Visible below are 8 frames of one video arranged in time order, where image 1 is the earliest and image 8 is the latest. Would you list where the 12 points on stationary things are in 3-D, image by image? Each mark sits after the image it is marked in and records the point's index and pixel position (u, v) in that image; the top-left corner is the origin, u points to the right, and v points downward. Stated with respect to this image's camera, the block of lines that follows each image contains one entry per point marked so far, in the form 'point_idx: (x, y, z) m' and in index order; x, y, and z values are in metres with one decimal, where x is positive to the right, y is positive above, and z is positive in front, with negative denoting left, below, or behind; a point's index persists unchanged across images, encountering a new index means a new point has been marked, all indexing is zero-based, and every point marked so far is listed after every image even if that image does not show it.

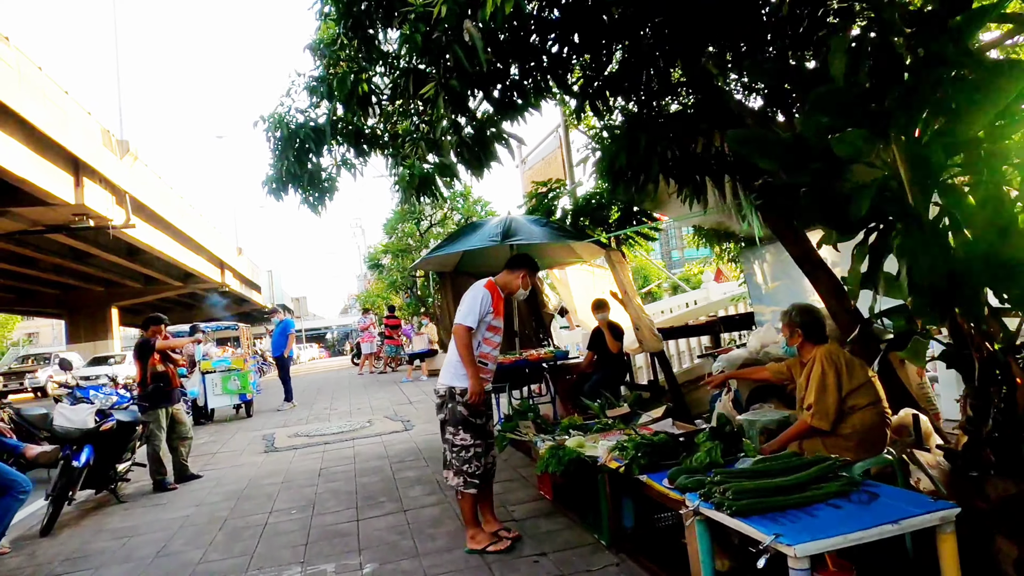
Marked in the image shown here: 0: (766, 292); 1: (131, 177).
0: (+2.0, 0.0, +5.3) m
1: (-11.3, +3.2, +19.7) m
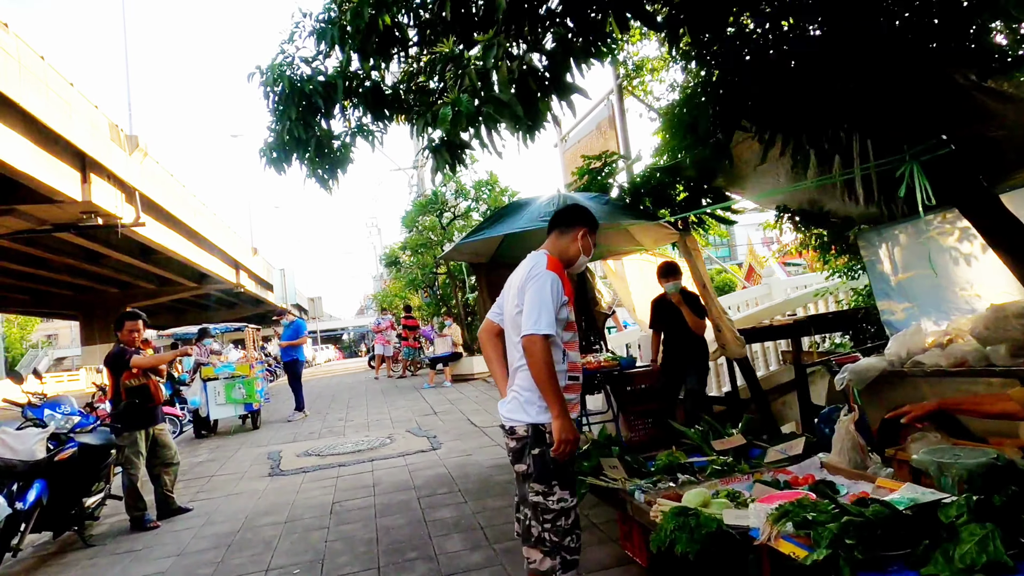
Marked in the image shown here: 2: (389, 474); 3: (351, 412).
0: (+2.4, 0.0, +4.1) m
1: (-10.6, +3.2, +18.9) m
2: (-1.0, -1.5, +5.4) m
3: (-2.4, -1.9, +9.8) m
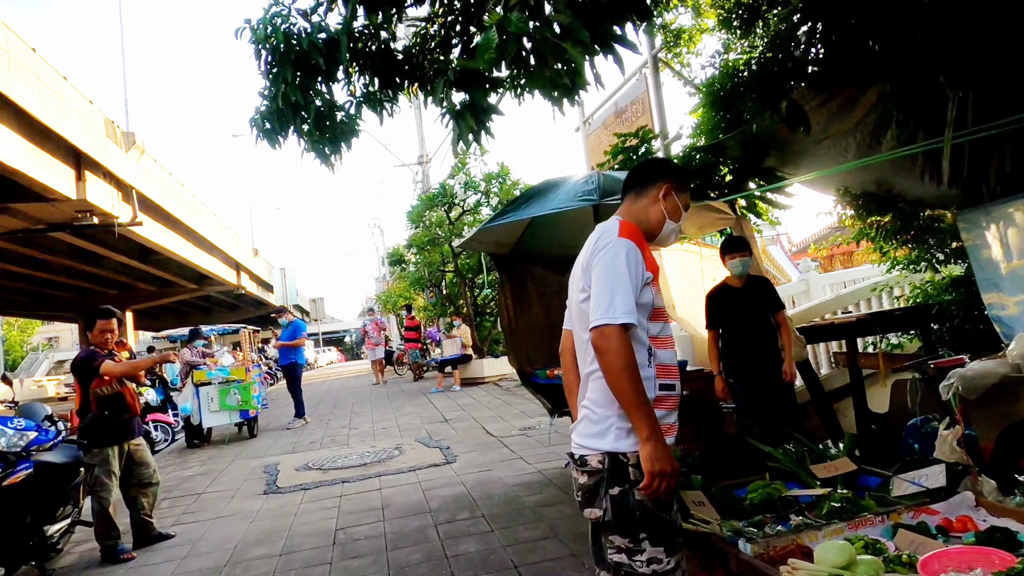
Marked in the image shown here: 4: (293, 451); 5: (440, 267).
0: (+2.6, +0.1, +3.5) m
1: (-10.4, +3.2, +18.3) m
2: (-0.8, -1.5, +4.8) m
3: (-2.2, -1.8, +9.1) m
4: (-2.4, -1.8, +7.4) m
5: (-1.4, +0.4, +12.6) m
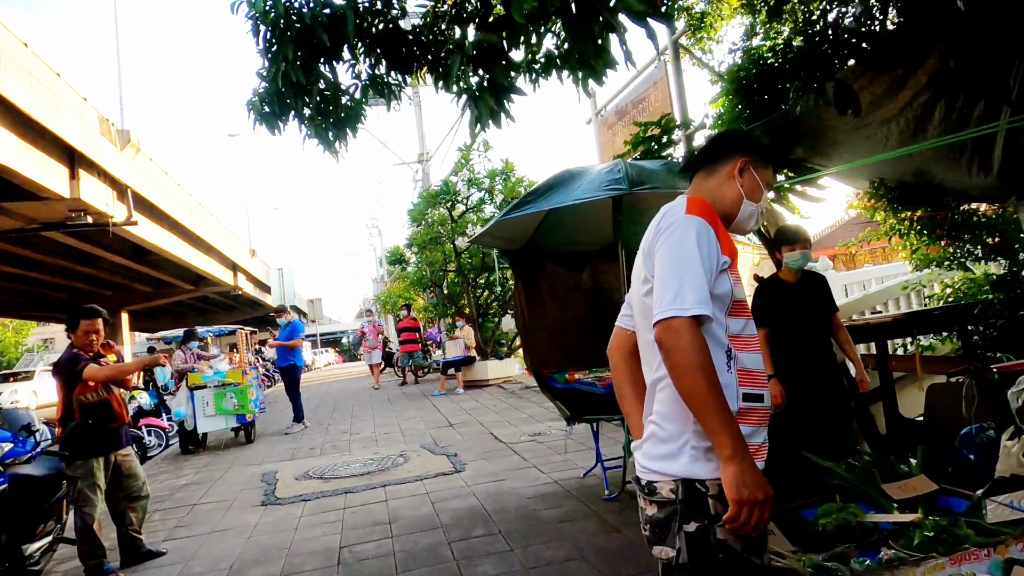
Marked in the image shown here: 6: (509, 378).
0: (+2.7, +0.1, +3.2) m
1: (-10.3, +3.1, +17.9) m
2: (-0.7, -1.5, +4.5) m
3: (-2.1, -1.8, +8.8) m
4: (-2.3, -1.8, +7.0) m
5: (-1.3, +0.4, +12.3) m
6: (0.0, -1.6, +11.8) m
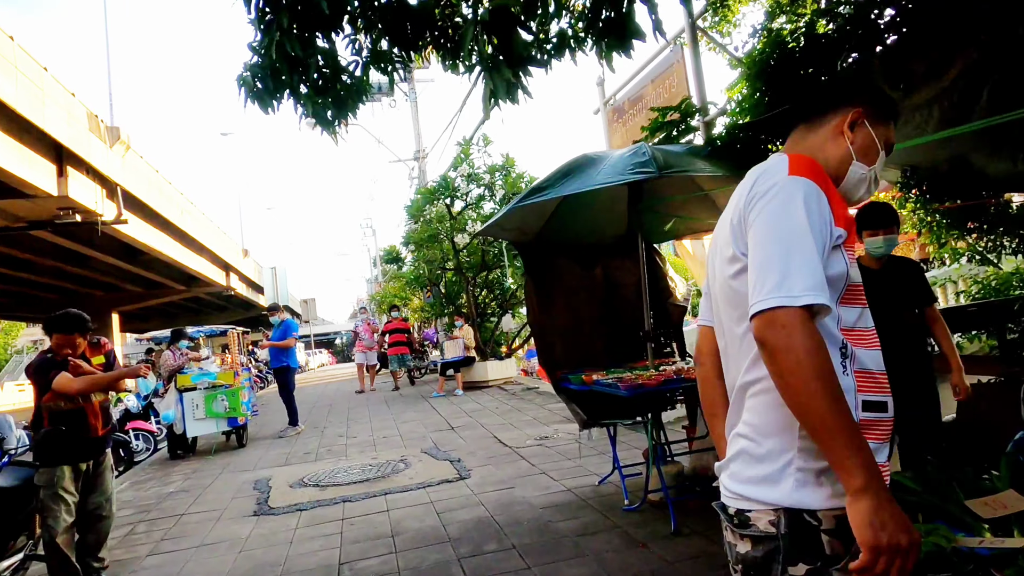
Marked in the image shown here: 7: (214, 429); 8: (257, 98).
0: (+2.8, +0.1, +2.9) m
1: (-10.4, +3.2, +17.5) m
2: (-0.6, -1.5, +4.2) m
3: (-2.0, -1.8, +8.5) m
4: (-2.3, -1.8, +6.7) m
5: (-1.3, +0.4, +12.0) m
6: (0.0, -1.6, +11.5) m
7: (-3.4, -1.6, +7.6) m
8: (-1.4, +1.0, +3.5) m
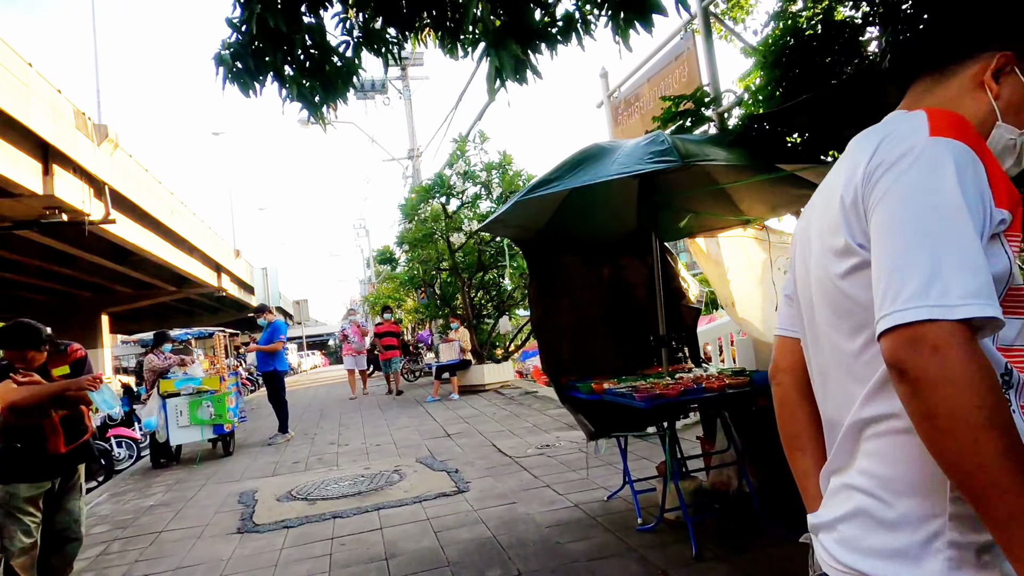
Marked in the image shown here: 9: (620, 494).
0: (+2.8, +0.1, +2.6) m
1: (-10.5, +3.1, +17.1) m
2: (-0.6, -1.5, +3.8) m
3: (-2.1, -1.8, +8.2) m
4: (-2.3, -1.8, +6.4) m
5: (-1.4, +0.4, +11.7) m
6: (-0.1, -1.6, +11.2) m
7: (-3.4, -1.6, +7.2) m
8: (-1.3, +1.0, +3.2) m
9: (+0.7, -1.3, +4.2) m
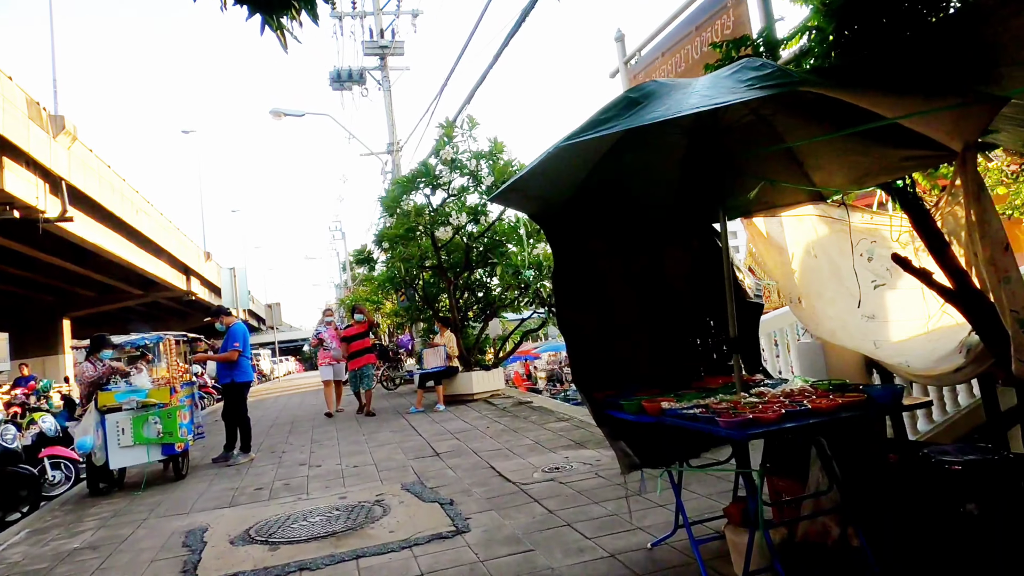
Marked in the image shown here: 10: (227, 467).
0: (+3.0, +0.2, +1.8) m
1: (-10.8, +3.1, +15.9) m
2: (-0.5, -1.4, +2.9) m
3: (-2.1, -1.8, +7.2) m
4: (-2.3, -1.8, +5.4) m
5: (-1.5, +0.4, +10.7) m
6: (-0.2, -1.6, +10.3) m
7: (-3.4, -1.6, +6.2) m
8: (-1.2, +1.1, +2.2) m
9: (+0.8, -1.3, +3.3) m
10: (-3.0, -1.9, +6.8) m
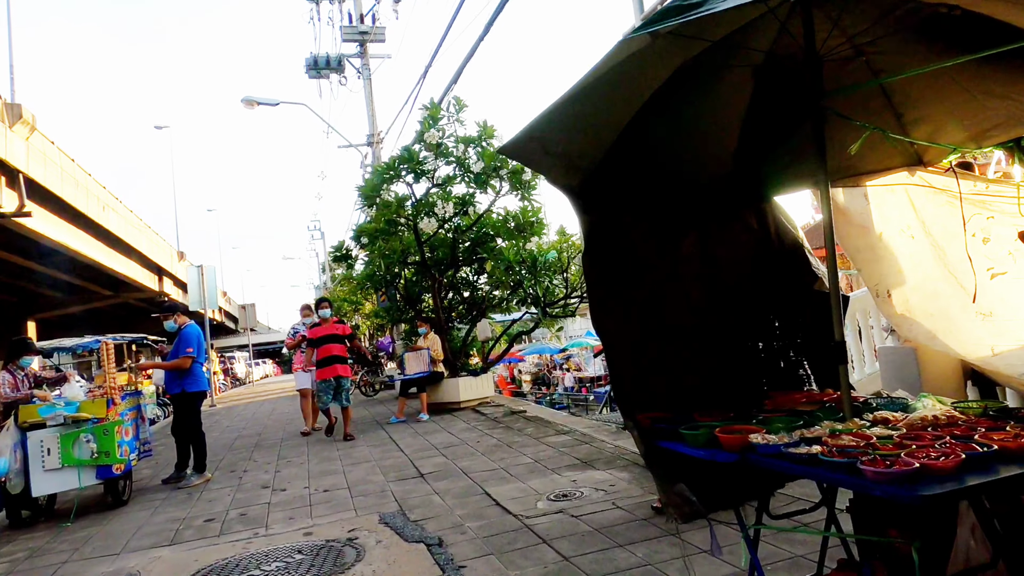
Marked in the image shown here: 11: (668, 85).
0: (+3.1, +0.2, +1.0) m
1: (-11.1, +3.1, +14.7) m
2: (-0.5, -1.4, +2.0) m
3: (-2.2, -1.7, +6.3) m
4: (-2.3, -1.7, +4.5) m
5: (-1.7, +0.4, +9.8) m
6: (-0.4, -1.6, +9.4) m
7: (-3.5, -1.6, +5.2) m
8: (-1.1, +1.1, +1.3) m
9: (+0.8, -1.2, +2.5) m
10: (-3.0, -1.8, +5.9) m
11: (+0.6, +0.8, +2.5) m
